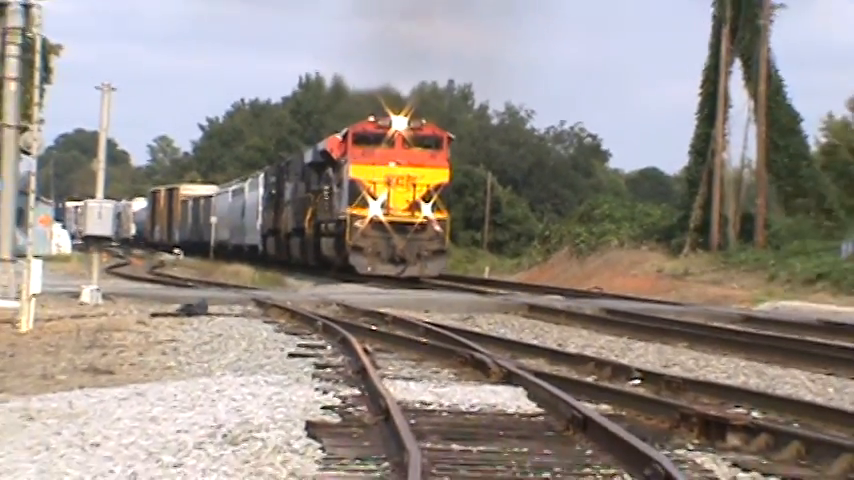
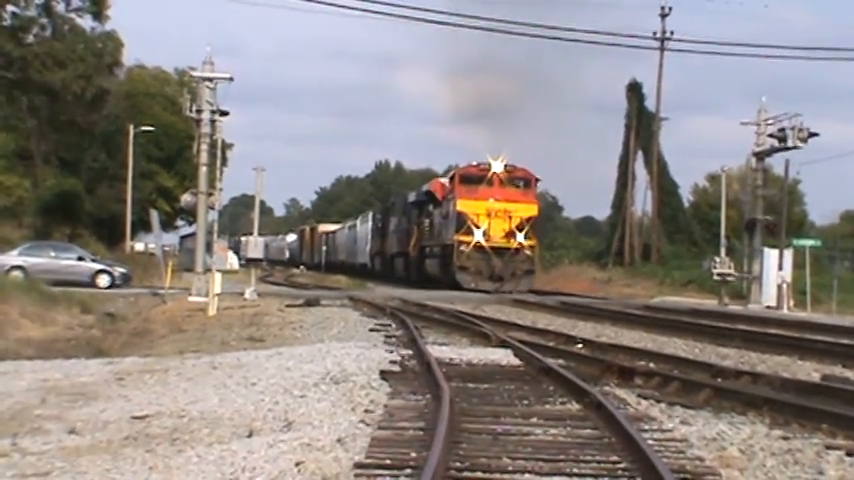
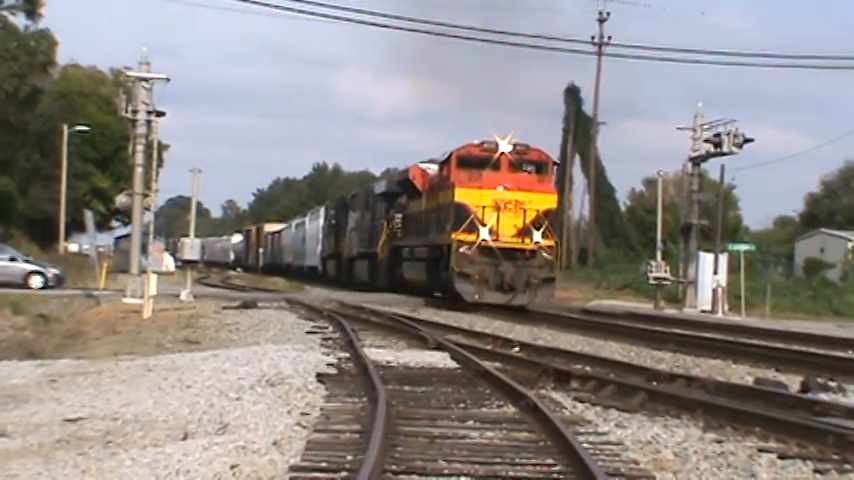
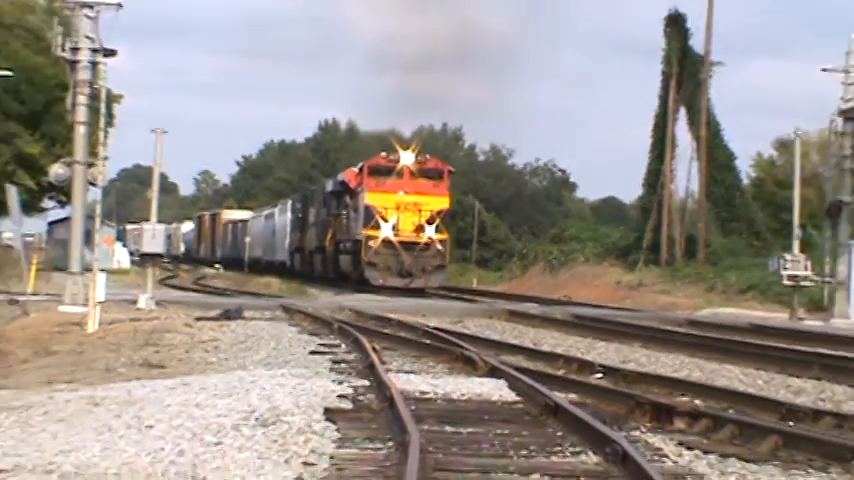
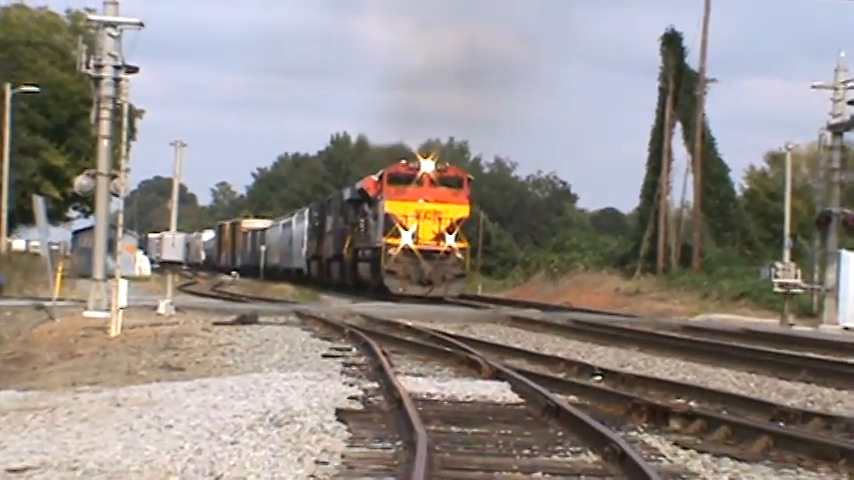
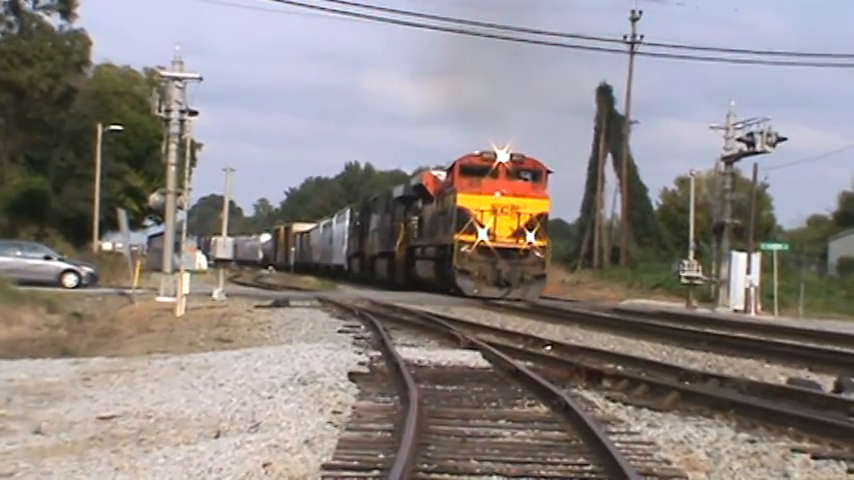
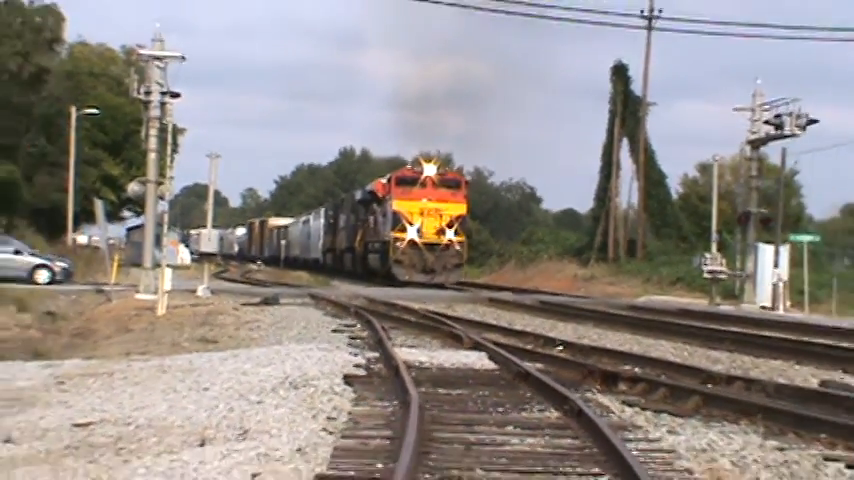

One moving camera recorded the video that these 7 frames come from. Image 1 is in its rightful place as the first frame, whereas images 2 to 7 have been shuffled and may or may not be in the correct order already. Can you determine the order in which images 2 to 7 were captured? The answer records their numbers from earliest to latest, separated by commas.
4, 5, 7, 2, 6, 3
